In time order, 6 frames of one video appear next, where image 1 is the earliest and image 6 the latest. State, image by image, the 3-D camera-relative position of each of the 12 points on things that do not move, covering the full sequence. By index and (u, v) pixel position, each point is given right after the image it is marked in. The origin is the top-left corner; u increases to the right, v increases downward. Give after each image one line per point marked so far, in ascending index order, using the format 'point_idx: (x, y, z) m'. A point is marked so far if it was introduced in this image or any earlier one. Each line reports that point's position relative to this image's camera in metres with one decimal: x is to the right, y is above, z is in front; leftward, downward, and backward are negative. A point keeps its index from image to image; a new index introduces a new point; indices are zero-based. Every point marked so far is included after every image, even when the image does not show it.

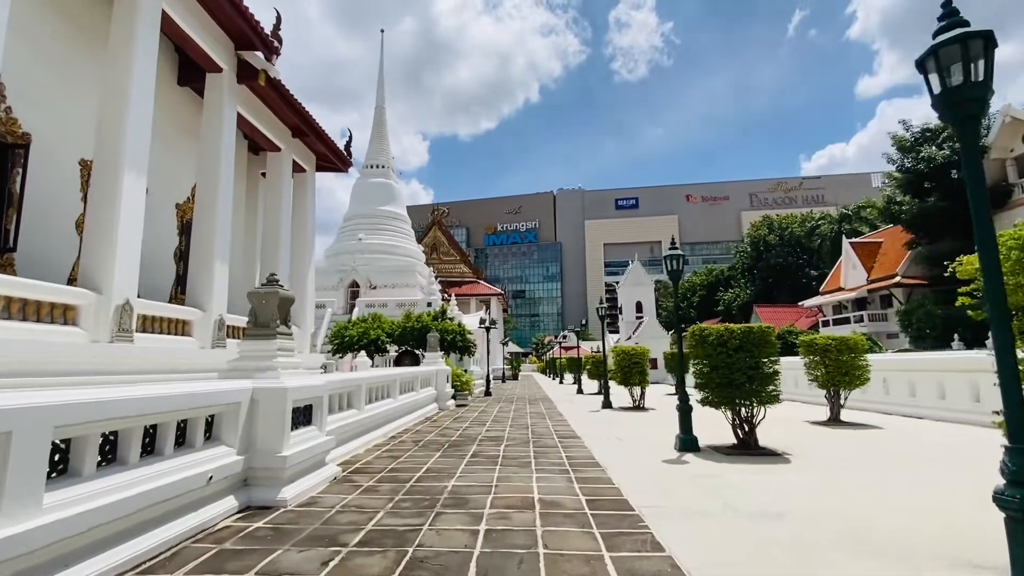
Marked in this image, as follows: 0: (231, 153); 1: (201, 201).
0: (-4.4, +2.1, +8.0) m
1: (-4.7, +1.3, +7.6) m
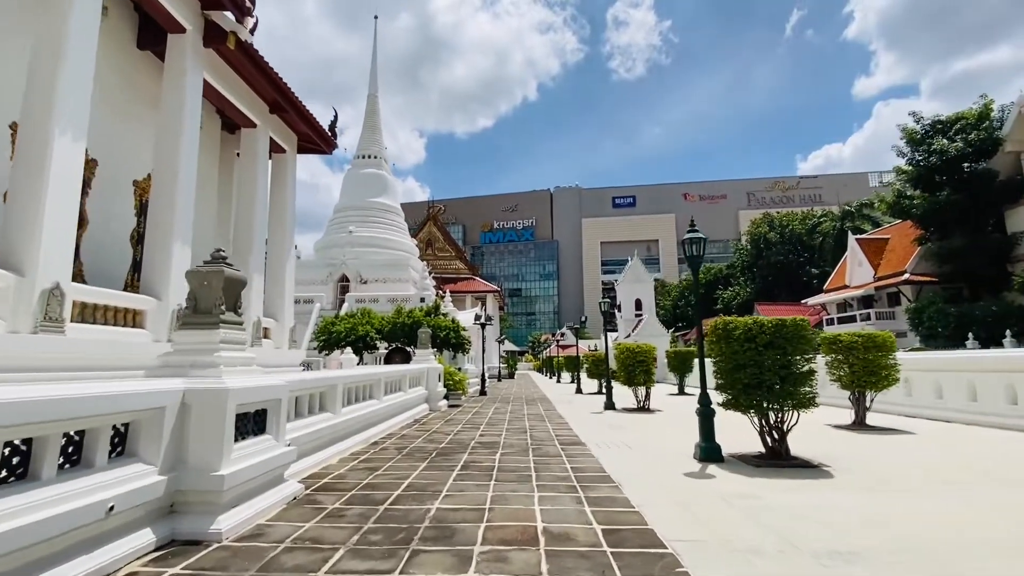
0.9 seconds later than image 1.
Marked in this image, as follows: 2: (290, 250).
0: (-4.4, +2.3, +7.1) m
1: (-4.7, +1.5, +6.7) m
2: (-4.3, +0.8, +9.9) m
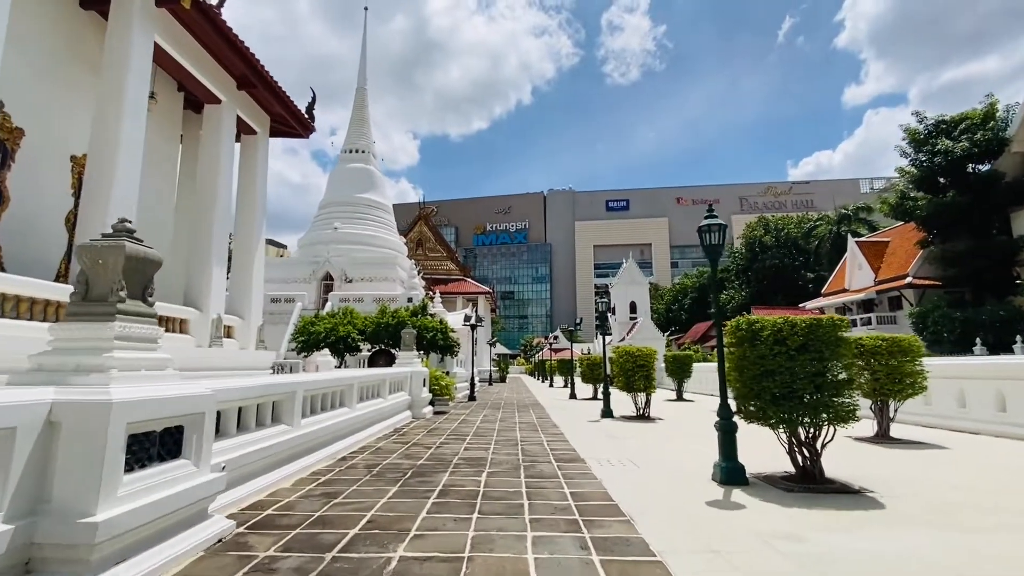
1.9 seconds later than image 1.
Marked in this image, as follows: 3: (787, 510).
0: (-4.5, +2.4, +6.2) m
1: (-4.8, +1.6, +5.9) m
2: (-4.5, +0.9, +9.0) m
3: (+2.2, -1.7, +4.0) m
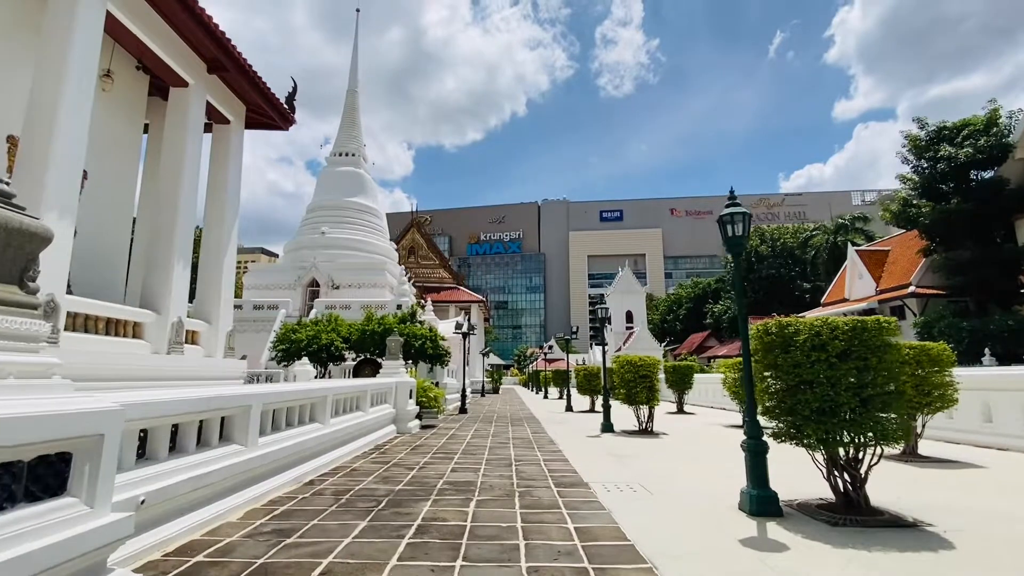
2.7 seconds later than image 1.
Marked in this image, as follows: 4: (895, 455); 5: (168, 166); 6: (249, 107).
0: (-4.6, +2.4, +5.5) m
1: (-4.8, +1.6, +5.1) m
2: (-4.6, +0.8, +8.3) m
3: (+2.1, -1.7, +3.3) m
4: (+5.2, -2.3, +6.9) m
5: (-4.8, +1.7, +7.2) m
6: (-4.6, +3.2, +8.9) m
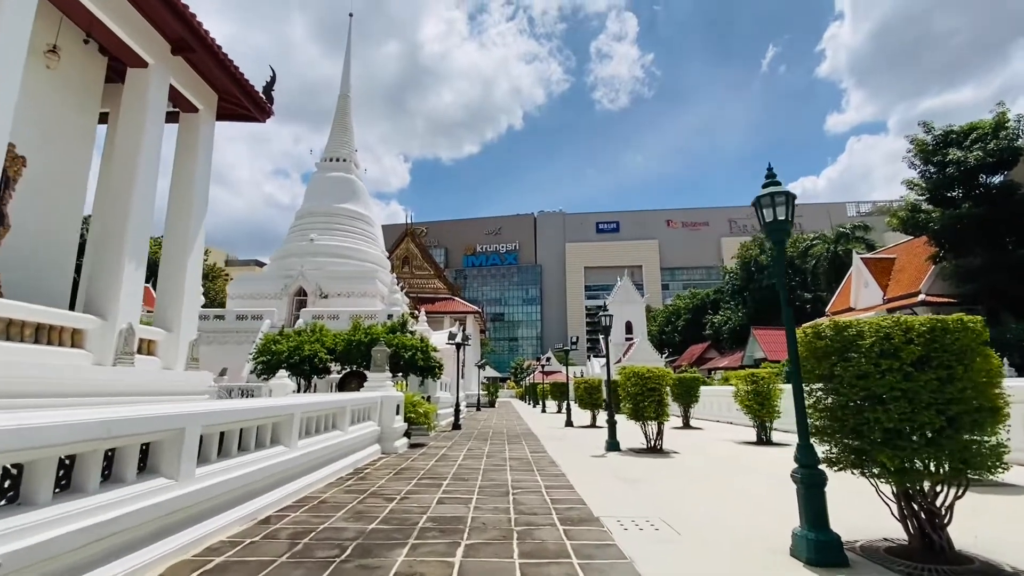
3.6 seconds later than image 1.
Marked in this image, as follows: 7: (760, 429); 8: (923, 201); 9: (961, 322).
0: (-4.6, +2.4, +4.8) m
1: (-4.9, +1.6, +4.4) m
2: (-4.6, +0.7, +7.5) m
3: (+2.1, -1.6, +2.5) m
4: (+5.2, -2.3, +6.1) m
5: (-4.9, +1.7, +6.4) m
6: (-4.7, +3.1, +8.1) m
7: (+5.4, -3.0, +11.0) m
8: (+16.2, +3.4, +20.0) m
9: (+2.9, -0.2, +3.3) m
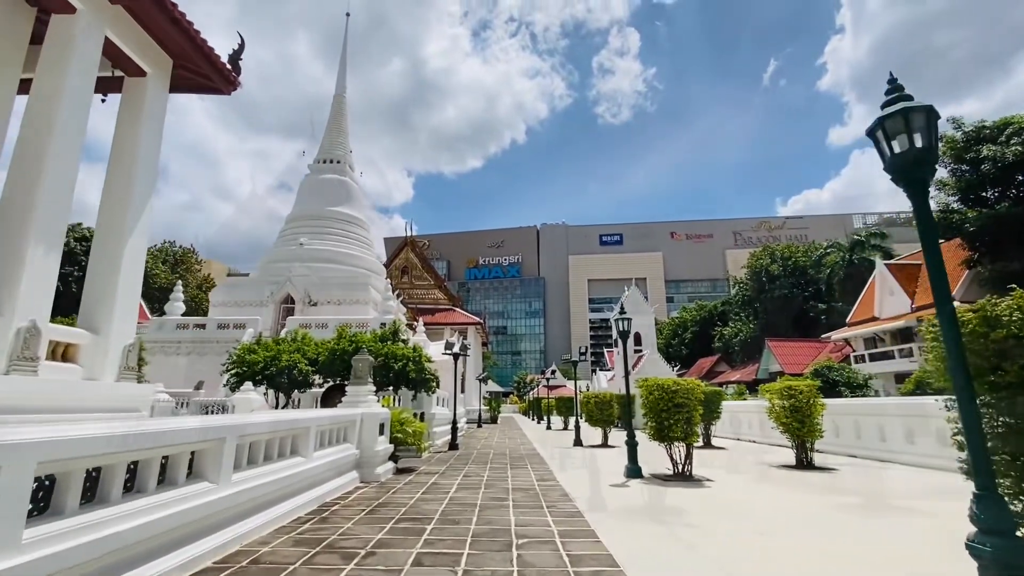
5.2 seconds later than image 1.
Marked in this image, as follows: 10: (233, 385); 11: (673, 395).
0: (-4.6, +2.6, +3.6) m
1: (-4.9, +1.8, +3.2) m
2: (-4.6, +0.8, +6.3) m
3: (+2.1, -1.4, +1.2) m
4: (+5.2, -2.2, +4.8) m
5: (-4.9, +1.8, +5.2) m
6: (-4.6, +3.1, +7.0) m
7: (+5.4, -3.1, +9.6) m
8: (+16.3, +3.2, +18.7) m
9: (+2.9, 0.0, +2.0) m
10: (-6.0, -2.1, +10.9) m
11: (+2.6, -1.7, +8.2) m
